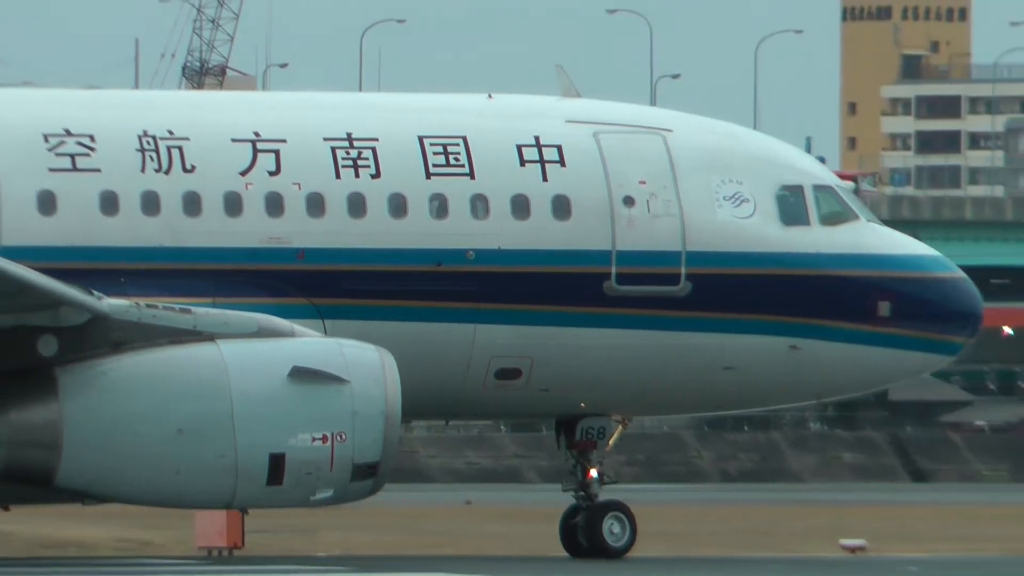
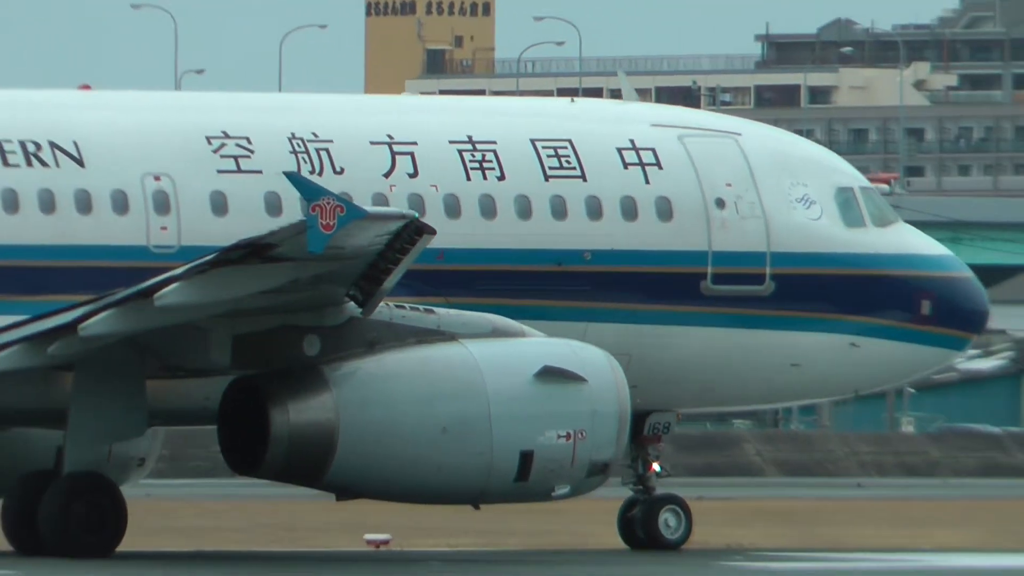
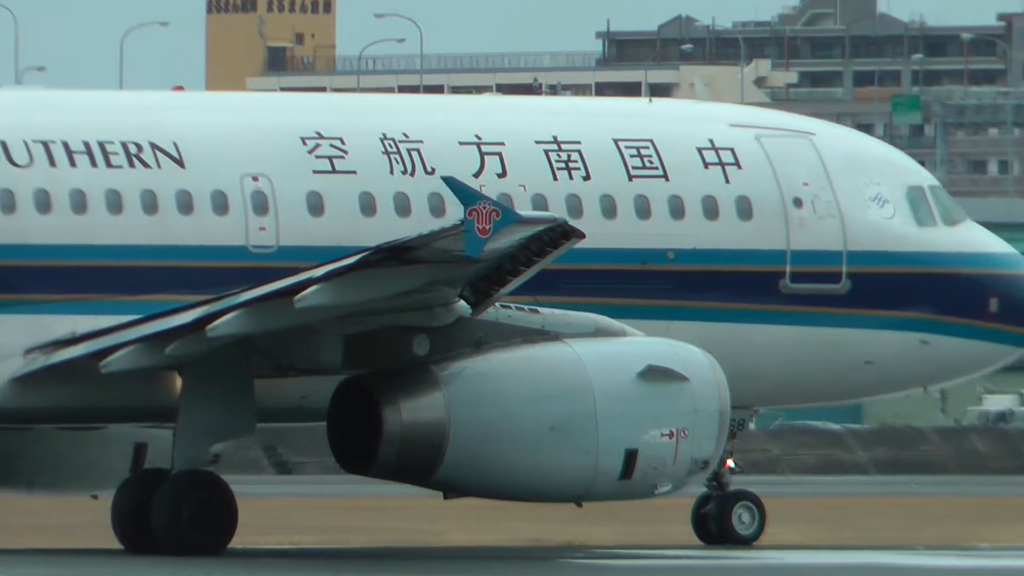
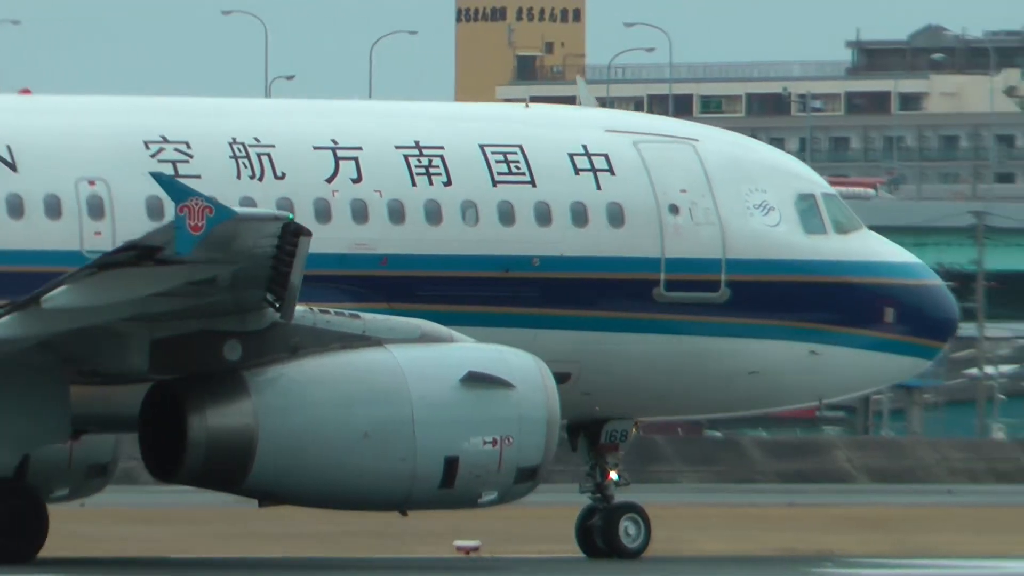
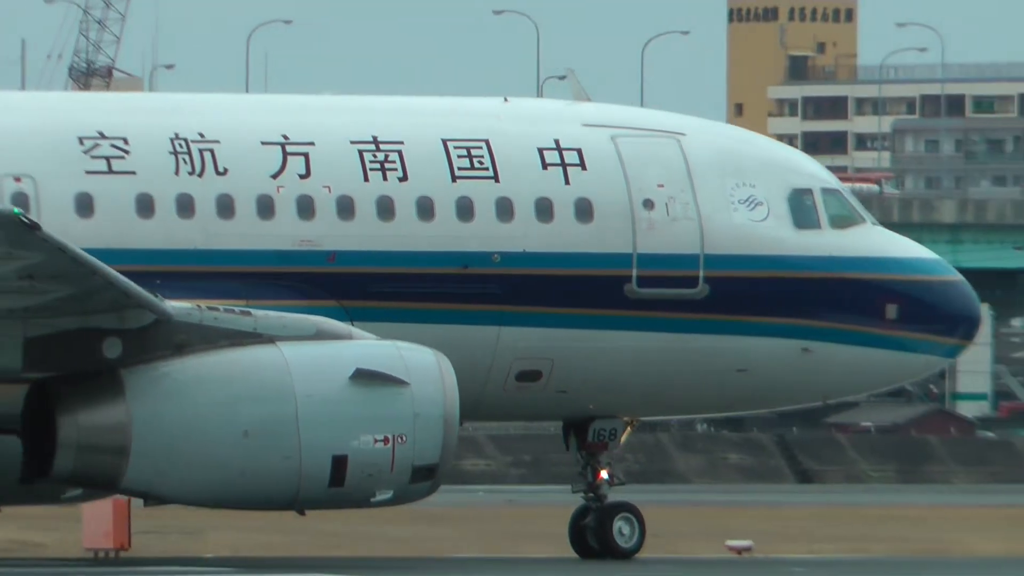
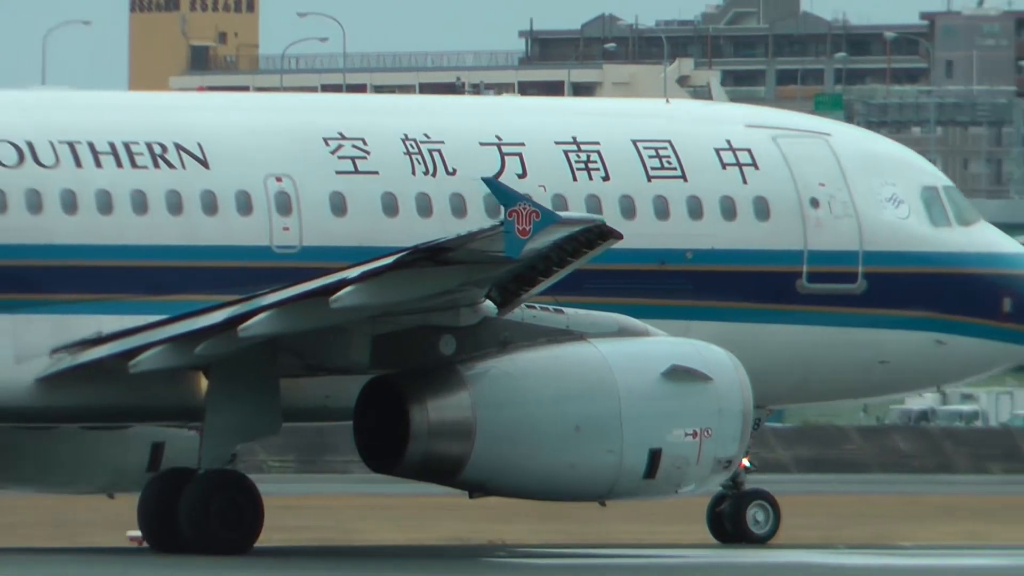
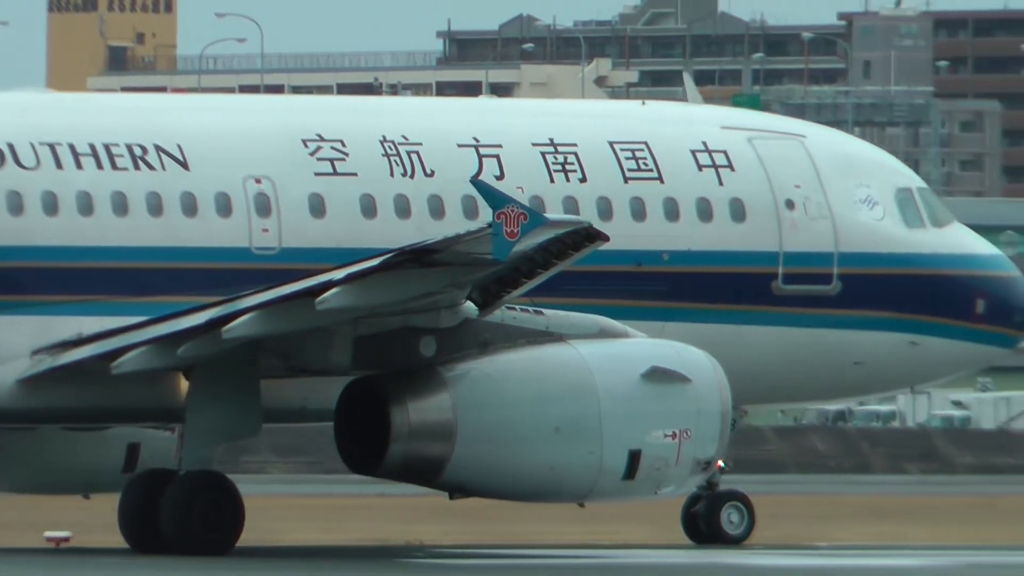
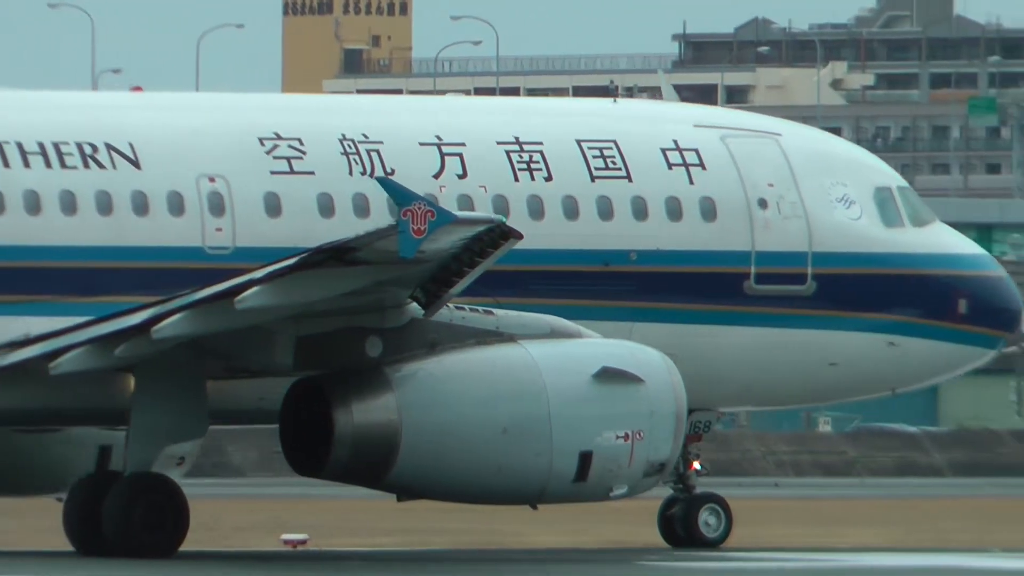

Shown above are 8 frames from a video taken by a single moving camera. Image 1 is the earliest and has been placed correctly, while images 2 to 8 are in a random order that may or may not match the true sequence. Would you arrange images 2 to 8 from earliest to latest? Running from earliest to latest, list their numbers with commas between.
5, 4, 2, 8, 3, 6, 7
